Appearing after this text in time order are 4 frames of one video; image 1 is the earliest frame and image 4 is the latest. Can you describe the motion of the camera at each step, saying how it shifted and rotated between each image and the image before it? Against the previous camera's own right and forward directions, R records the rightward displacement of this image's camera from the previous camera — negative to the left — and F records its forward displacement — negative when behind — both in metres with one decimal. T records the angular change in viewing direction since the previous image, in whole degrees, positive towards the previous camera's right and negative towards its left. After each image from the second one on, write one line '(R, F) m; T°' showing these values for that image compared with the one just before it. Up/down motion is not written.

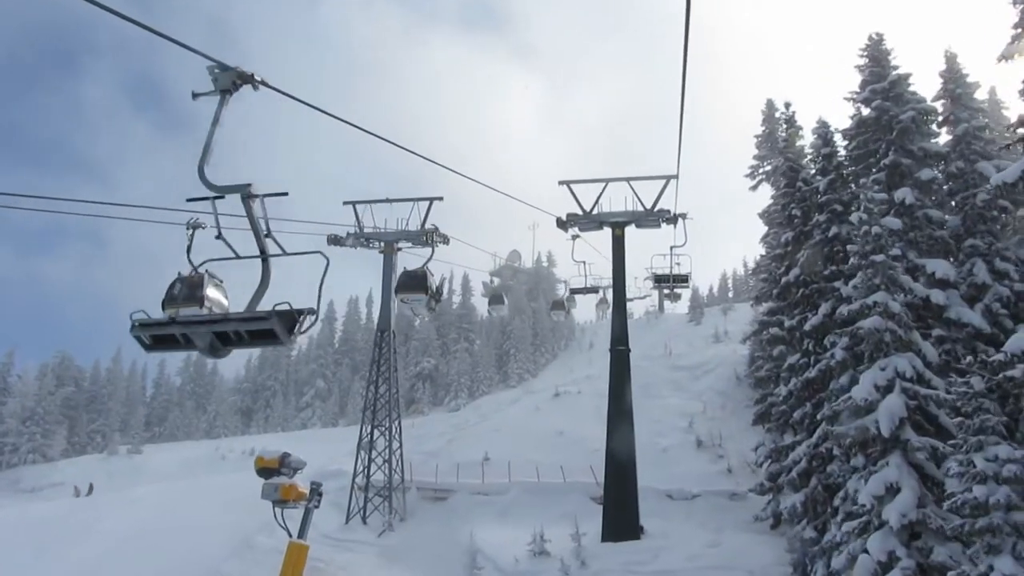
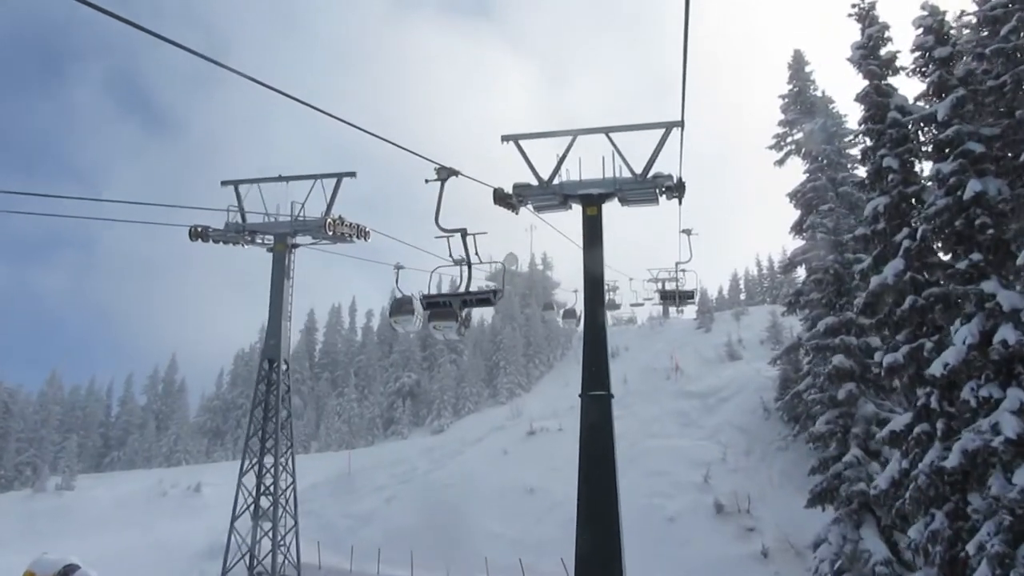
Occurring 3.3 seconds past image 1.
(+1.4, +7.7) m; 0°
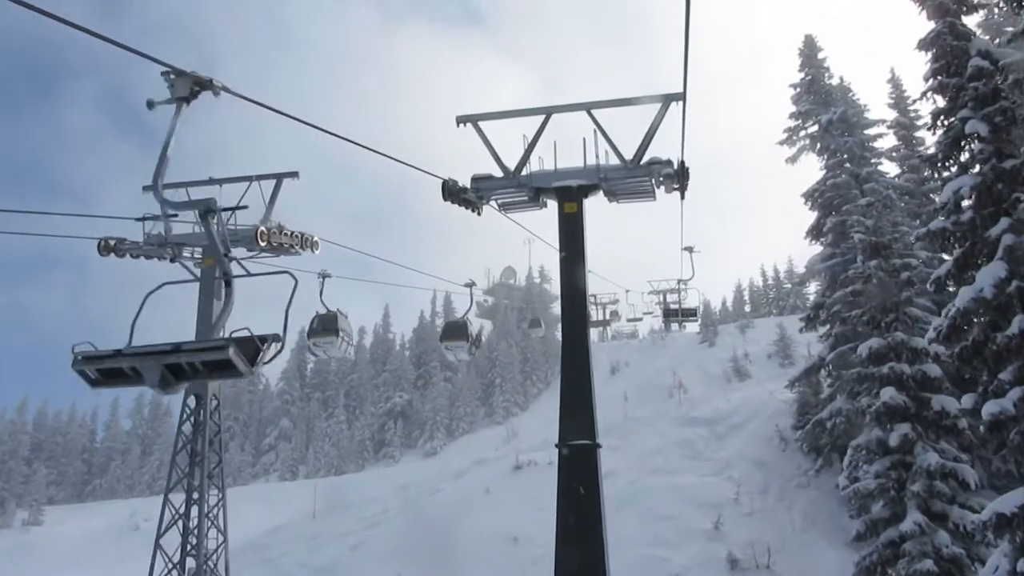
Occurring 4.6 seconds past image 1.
(+0.6, +3.0) m; 0°
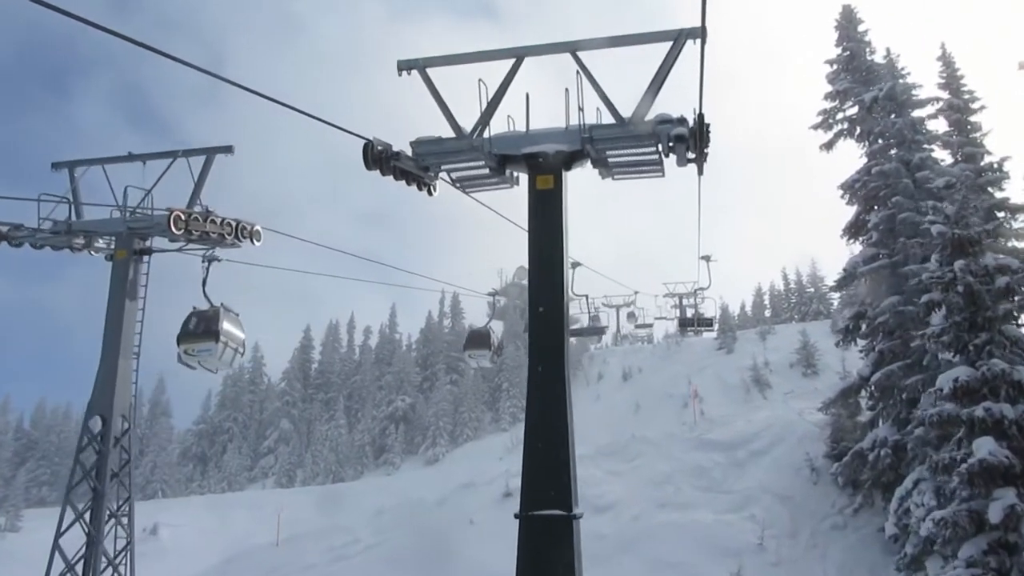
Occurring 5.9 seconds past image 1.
(+0.6, +3.0) m; -1°
